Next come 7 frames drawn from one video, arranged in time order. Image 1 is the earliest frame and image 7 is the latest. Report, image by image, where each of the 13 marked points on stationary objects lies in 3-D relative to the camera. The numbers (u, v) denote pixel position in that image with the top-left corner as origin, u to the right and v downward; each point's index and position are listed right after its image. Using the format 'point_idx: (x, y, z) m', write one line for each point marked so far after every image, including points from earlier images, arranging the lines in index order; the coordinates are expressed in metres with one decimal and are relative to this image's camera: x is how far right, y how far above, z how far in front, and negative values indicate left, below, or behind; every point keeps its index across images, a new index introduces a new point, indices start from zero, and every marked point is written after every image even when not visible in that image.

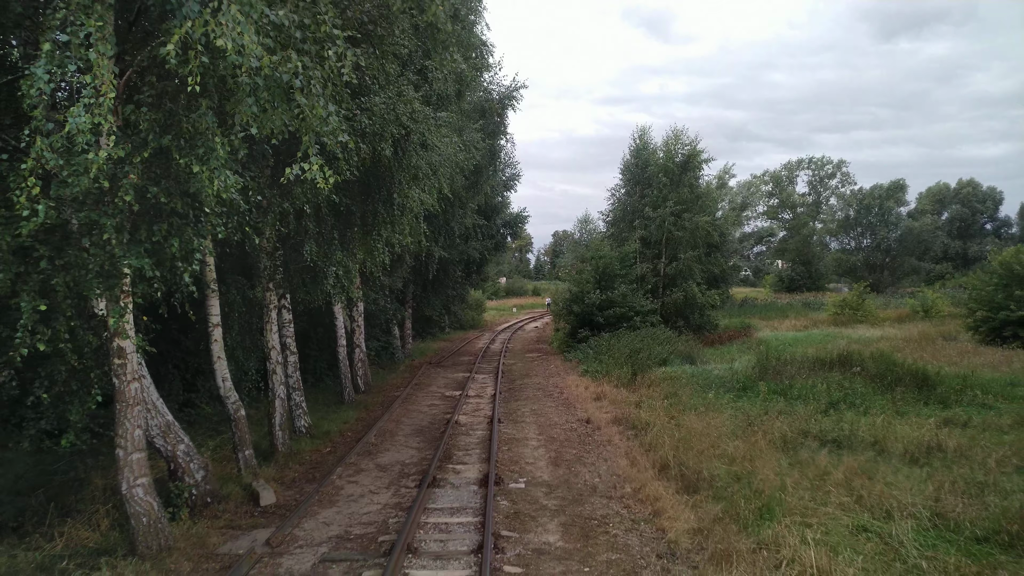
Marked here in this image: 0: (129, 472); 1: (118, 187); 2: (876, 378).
0: (-3.6, -1.7, +6.2) m
1: (-2.7, +0.7, +4.5) m
2: (+6.9, -1.7, +12.7) m
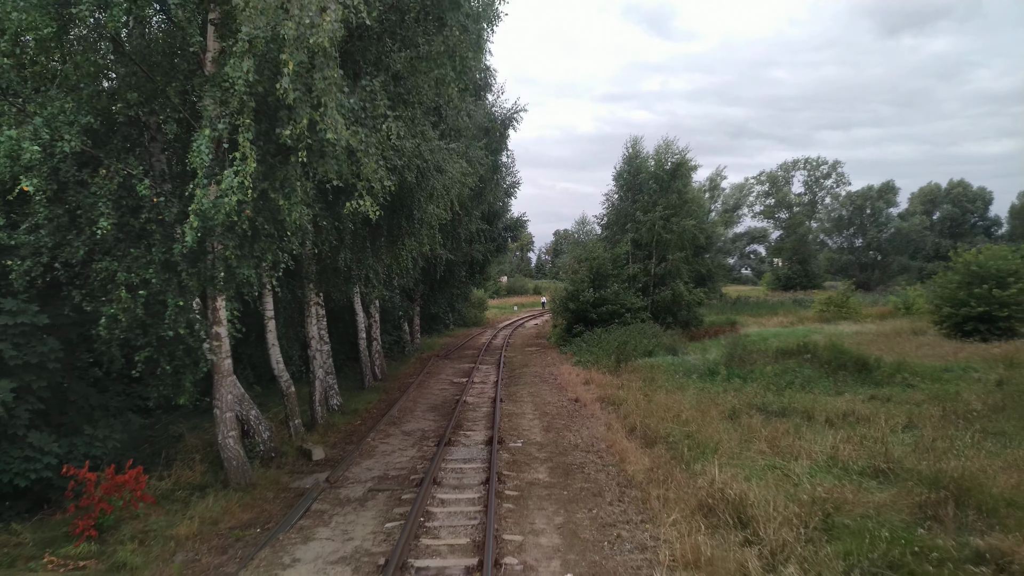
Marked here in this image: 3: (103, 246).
0: (-3.6, -1.7, +8.3) m
1: (-2.7, +0.7, +6.6) m
2: (+6.9, -1.7, +14.7) m
3: (-4.1, +0.4, +6.6) m
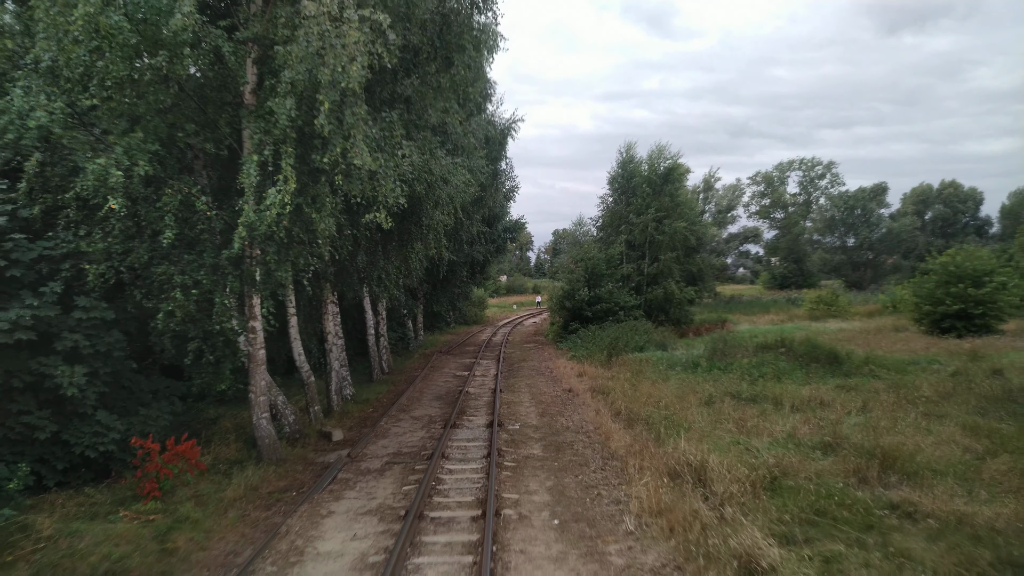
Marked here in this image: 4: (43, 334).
0: (-3.6, -1.7, +9.4) m
1: (-2.7, +0.7, +7.8) m
2: (+6.9, -1.7, +15.9) m
3: (-4.1, +0.4, +7.8) m
4: (-5.3, -0.5, +7.6) m
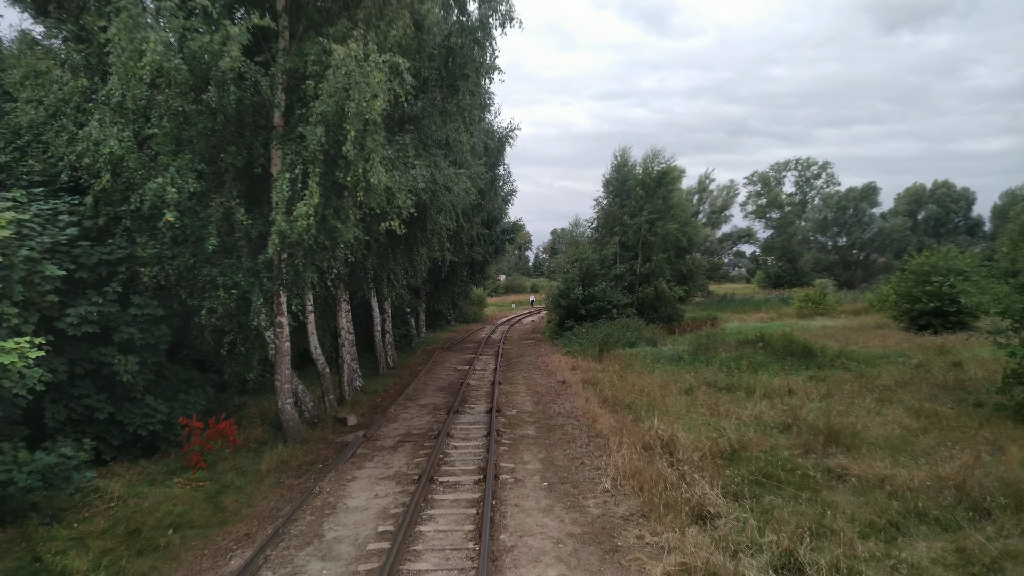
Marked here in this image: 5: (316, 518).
0: (-3.6, -1.7, +10.7) m
1: (-2.7, +0.7, +9.0) m
2: (+6.9, -1.6, +17.1) m
3: (-4.2, +0.4, +9.0) m
4: (-5.4, -0.5, +8.8) m
5: (-2.0, -2.4, +6.9) m
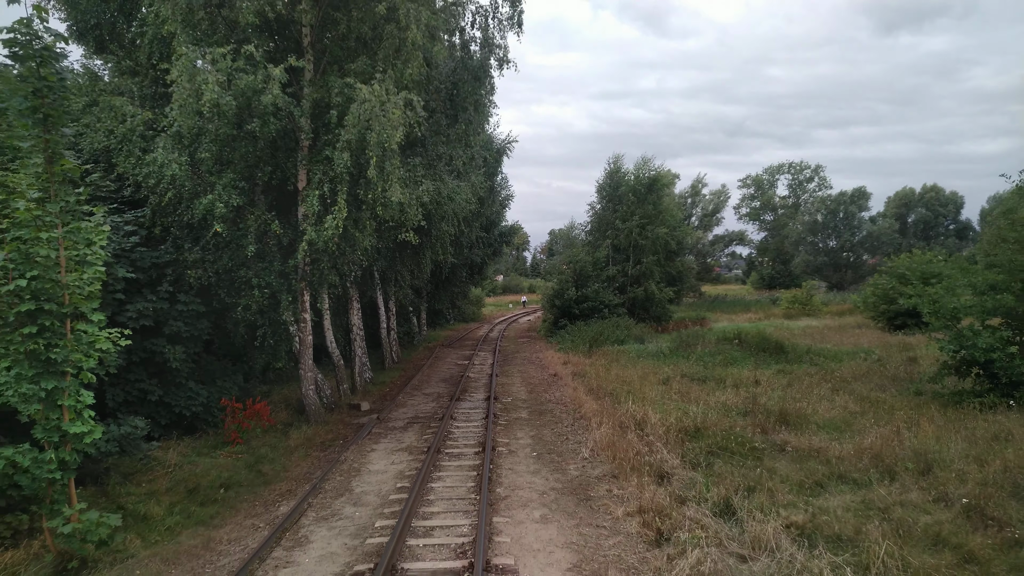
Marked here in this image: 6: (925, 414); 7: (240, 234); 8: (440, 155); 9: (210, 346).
0: (-3.7, -1.7, +12.1) m
1: (-2.8, +0.7, +10.4) m
2: (+6.7, -1.7, +18.6) m
3: (-4.2, +0.4, +10.5) m
4: (-5.5, -0.5, +10.2) m
5: (-2.1, -2.4, +8.4) m
6: (+6.4, -2.0, +10.3) m
7: (-4.1, +0.8, +10.2) m
8: (-1.3, +2.4, +12.2) m
9: (-5.2, -1.0, +11.6) m
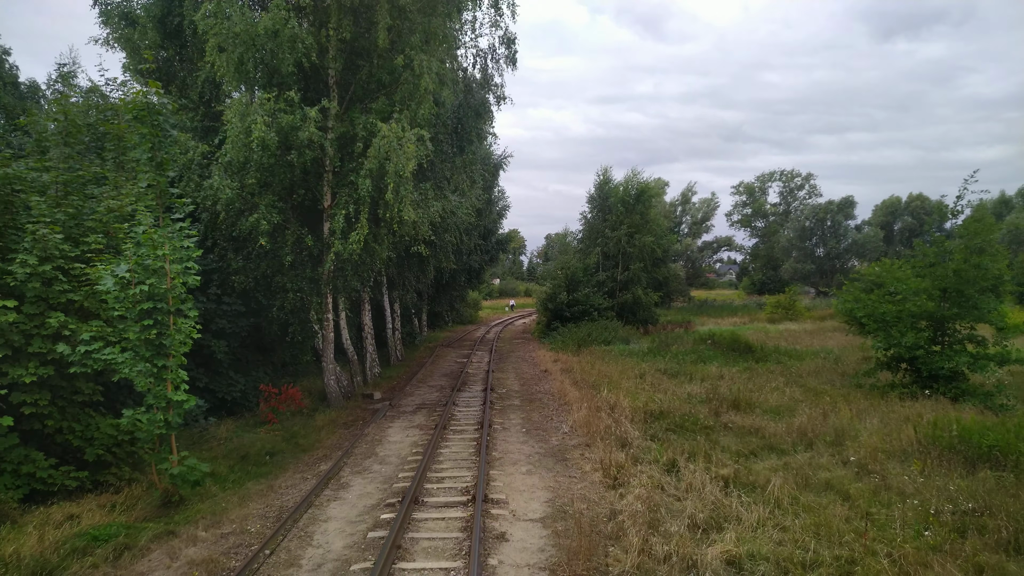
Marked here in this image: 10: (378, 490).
0: (-3.8, -1.8, +14.0) m
1: (-2.9, +0.6, +12.3) m
2: (+6.6, -1.8, +20.6) m
3: (-4.3, +0.4, +12.4) m
4: (-5.6, -0.6, +12.1) m
5: (-2.2, -2.4, +10.3) m
6: (+6.3, -2.1, +12.3) m
7: (-4.2, +0.8, +12.1) m
8: (-1.4, +2.4, +14.1) m
9: (-5.4, -1.1, +13.5) m
10: (-1.6, -2.4, +8.0) m
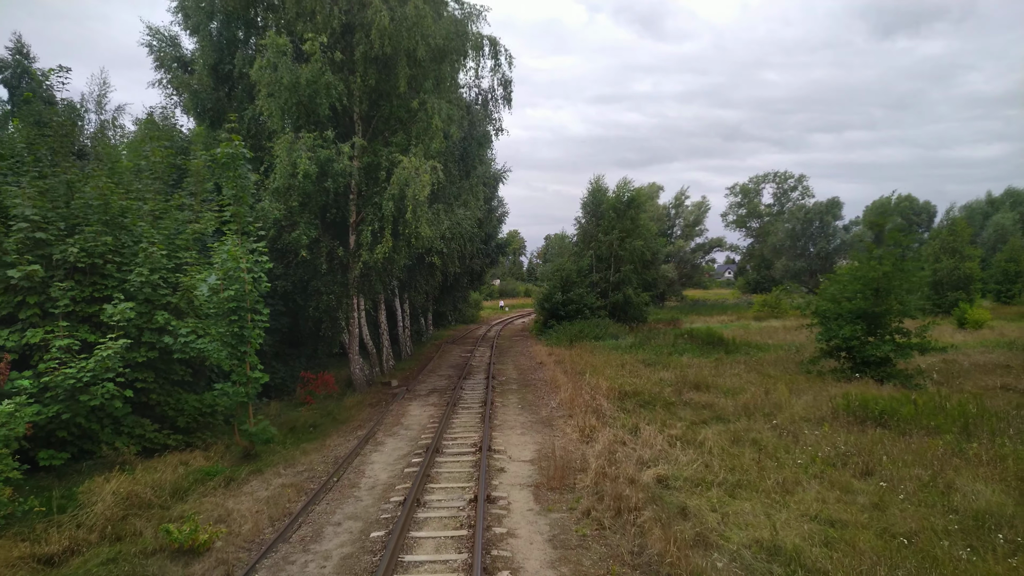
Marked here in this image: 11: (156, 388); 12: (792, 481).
0: (-3.9, -1.8, +16.4) m
1: (-3.0, +0.5, +14.8) m
2: (+6.6, -1.9, +23.0) m
3: (-4.4, +0.3, +14.8) m
4: (-5.6, -0.6, +14.5) m
5: (-2.2, -2.5, +12.7) m
6: (+6.2, -2.1, +14.7) m
7: (-4.3, +0.7, +14.5) m
8: (-1.5, +2.3, +16.6) m
9: (-5.4, -1.2, +15.9) m
10: (-1.6, -2.5, +10.4) m
11: (-5.5, -1.5, +10.3) m
12: (+3.4, -2.3, +8.1) m
